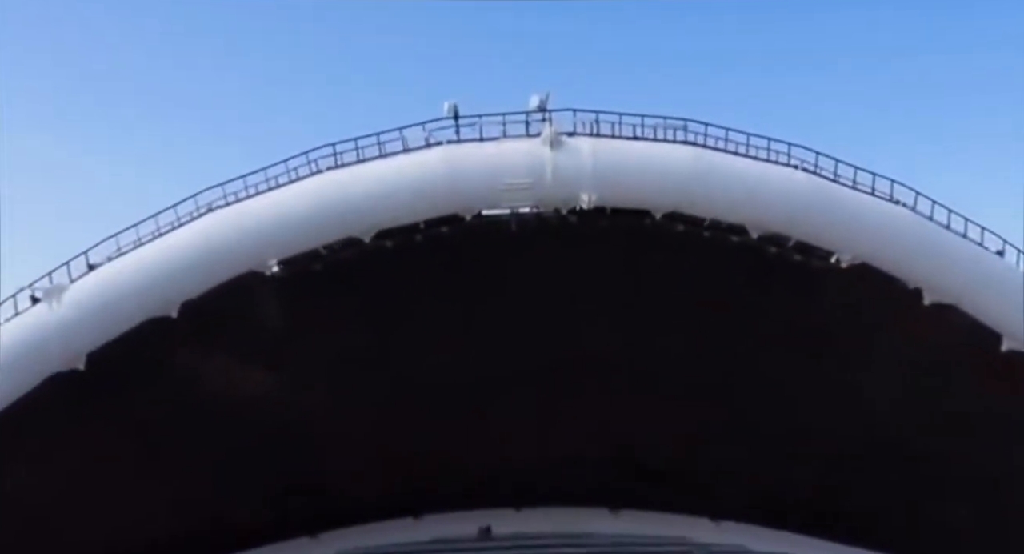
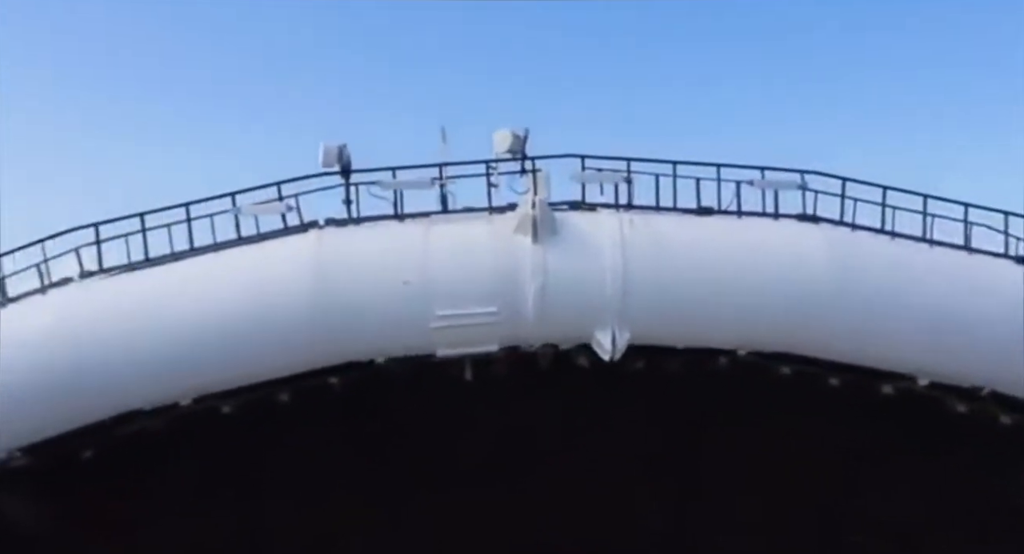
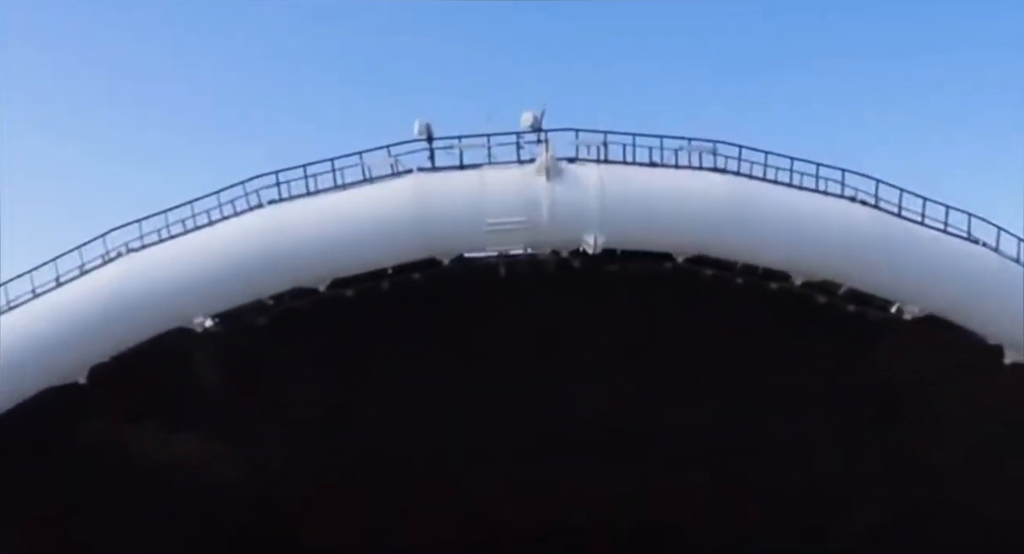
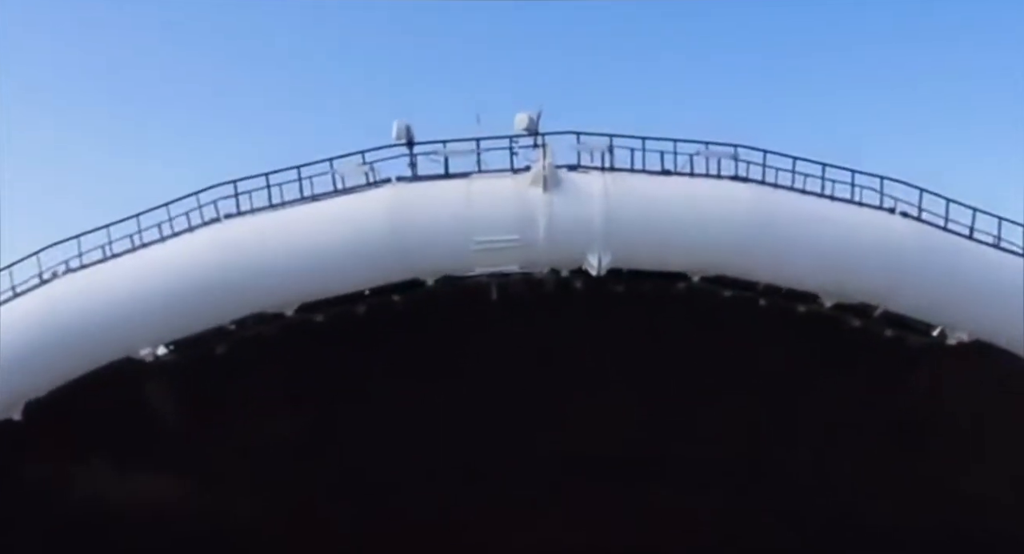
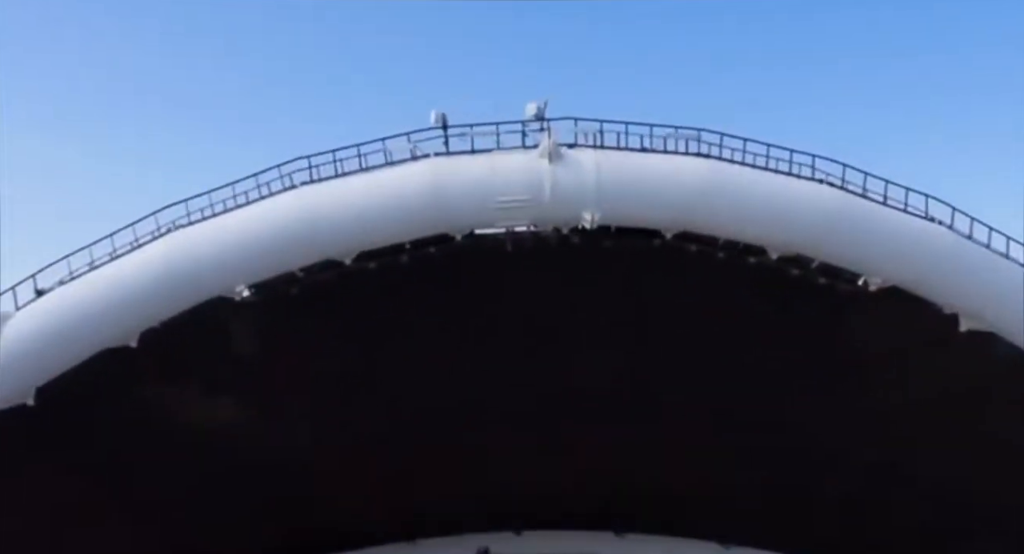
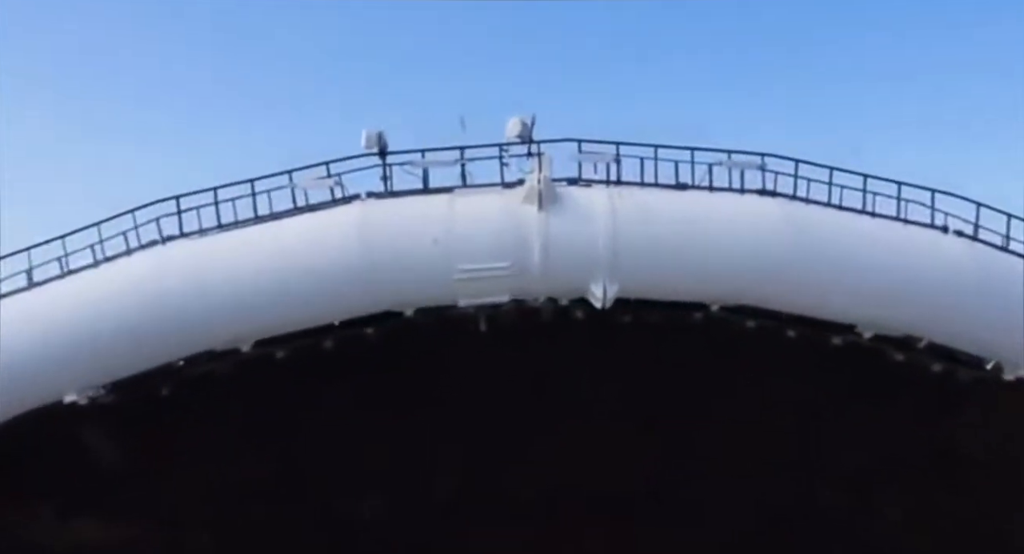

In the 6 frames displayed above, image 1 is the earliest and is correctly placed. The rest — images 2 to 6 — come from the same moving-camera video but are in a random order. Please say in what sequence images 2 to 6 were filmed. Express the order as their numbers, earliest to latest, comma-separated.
5, 3, 4, 6, 2
